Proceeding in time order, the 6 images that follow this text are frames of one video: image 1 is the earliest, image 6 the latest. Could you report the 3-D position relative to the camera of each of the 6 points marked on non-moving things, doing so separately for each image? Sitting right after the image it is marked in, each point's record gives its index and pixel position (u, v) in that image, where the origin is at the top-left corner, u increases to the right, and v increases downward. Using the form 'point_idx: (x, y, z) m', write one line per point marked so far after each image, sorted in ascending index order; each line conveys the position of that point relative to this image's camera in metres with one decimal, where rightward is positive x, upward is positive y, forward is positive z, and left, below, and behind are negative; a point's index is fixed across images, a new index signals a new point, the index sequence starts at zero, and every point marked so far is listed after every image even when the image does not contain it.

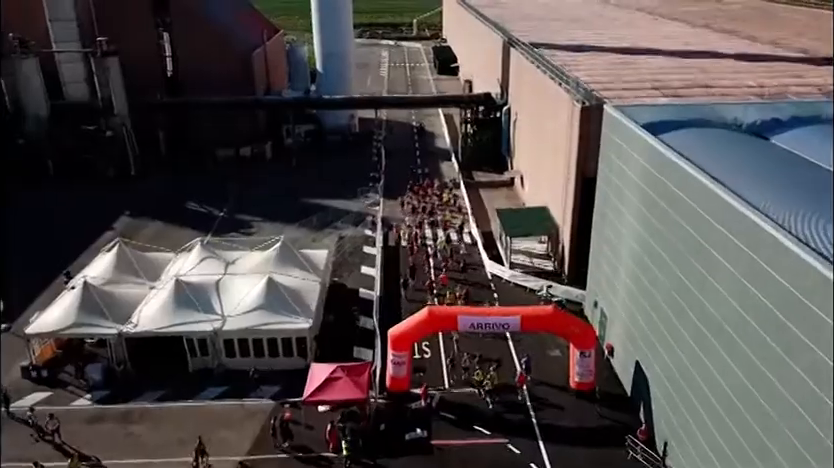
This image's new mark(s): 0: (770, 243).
0: (+7.1, -0.2, +13.3) m
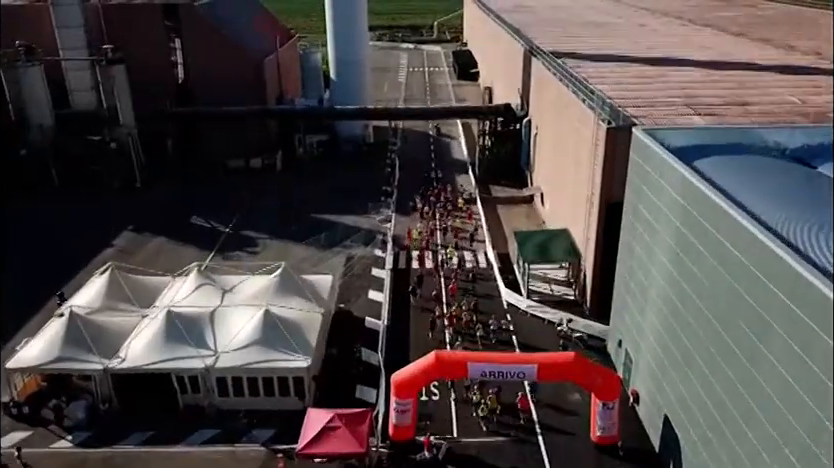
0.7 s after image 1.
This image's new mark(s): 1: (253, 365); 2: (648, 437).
0: (+7.1, -1.3, +11.4) m
1: (-5.0, -4.0, +19.9) m
2: (+6.7, -5.9, +19.3) m
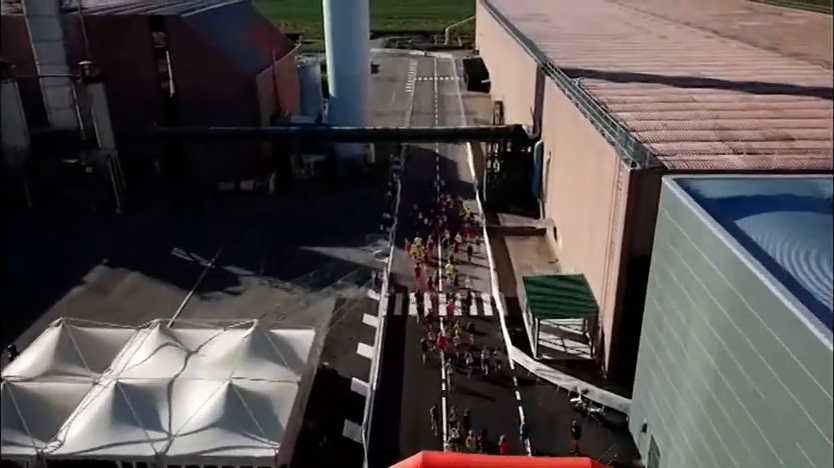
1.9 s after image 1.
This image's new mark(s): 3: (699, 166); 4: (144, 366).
0: (+6.6, -3.0, +8.1) m
1: (-5.3, -5.6, +16.9) m
2: (+6.3, -7.7, +16.0) m
3: (+8.3, +2.1, +19.4) m
4: (-8.2, -3.9, +19.7) m
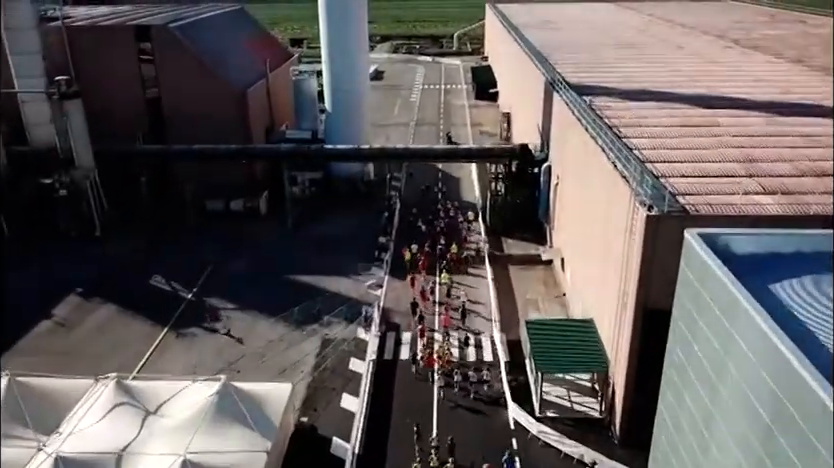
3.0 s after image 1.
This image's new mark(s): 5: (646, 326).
0: (+6.0, -4.4, +5.7) m
1: (-5.8, -6.9, +14.6) m
2: (+5.8, -9.0, +13.6) m
3: (+7.9, +0.7, +16.9) m
4: (-8.6, -5.2, +17.5) m
5: (+6.4, -2.5, +18.4) m
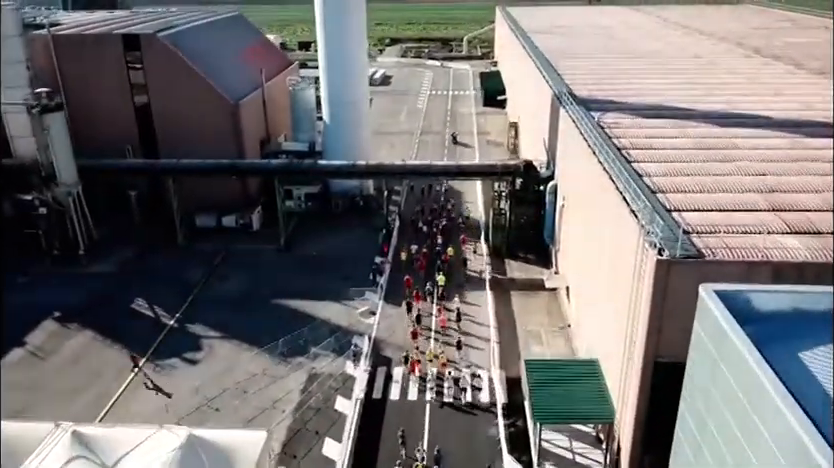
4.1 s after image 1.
0: (+5.4, -5.5, +3.8) m
1: (-6.3, -7.9, +13.0) m
2: (+5.3, -10.1, +11.7) m
3: (+7.5, -0.4, +15.0) m
4: (-9.0, -6.1, +15.9) m
5: (+6.0, -3.6, +16.5) m
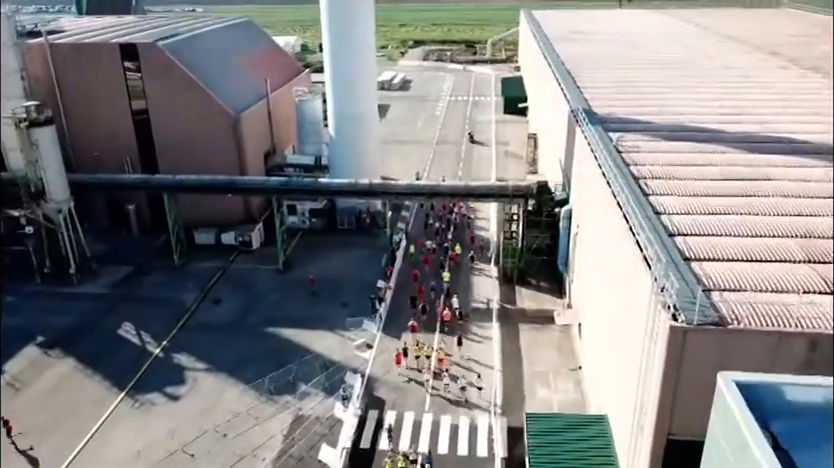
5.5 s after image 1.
0: (+4.3, -6.7, +1.7) m
1: (-7.0, -9.0, +11.4) m
2: (+4.5, -11.3, +9.6) m
3: (+7.0, -1.7, +12.8) m
4: (-9.6, -7.1, +14.4) m
5: (+5.5, -4.8, +14.4) m
